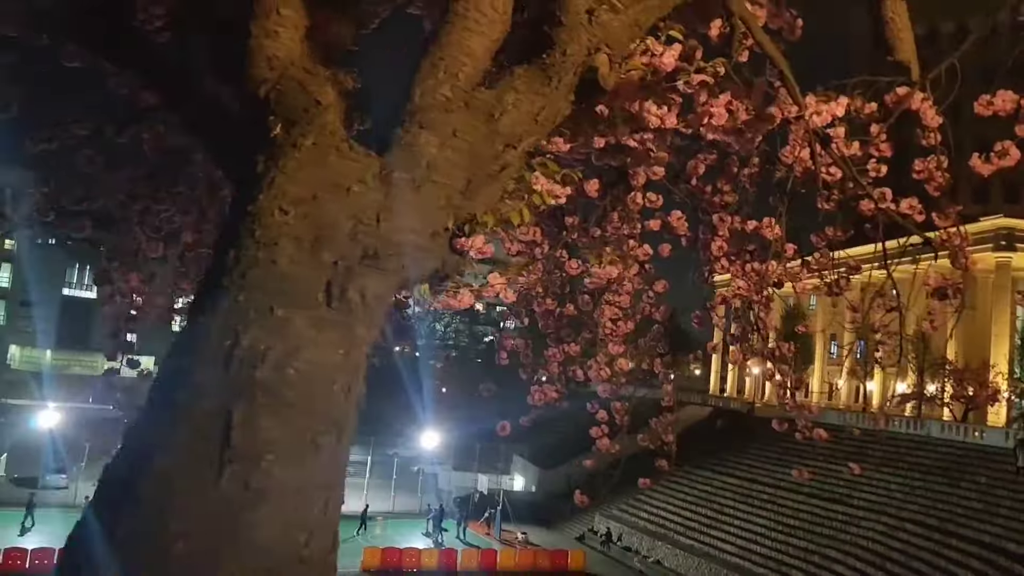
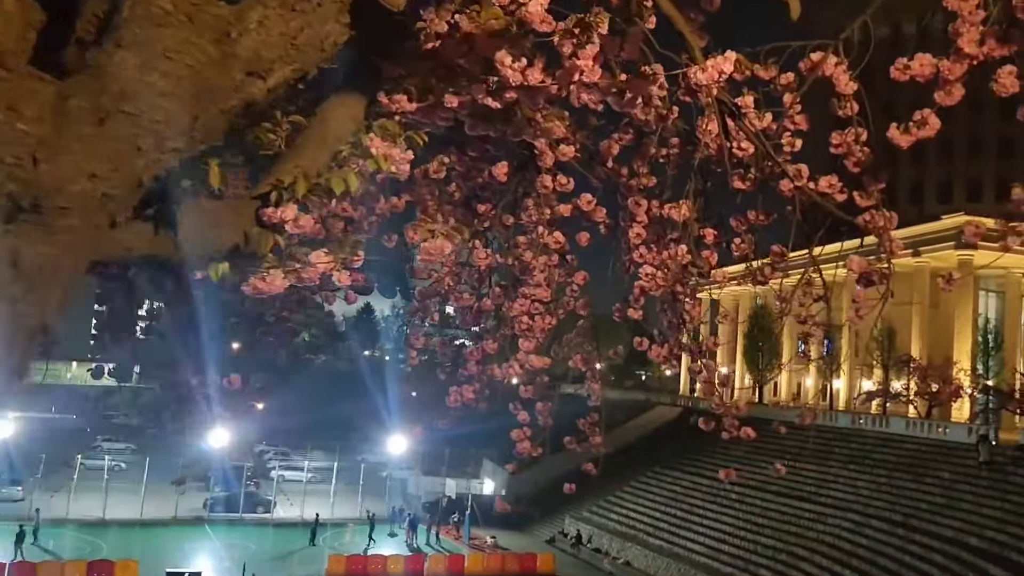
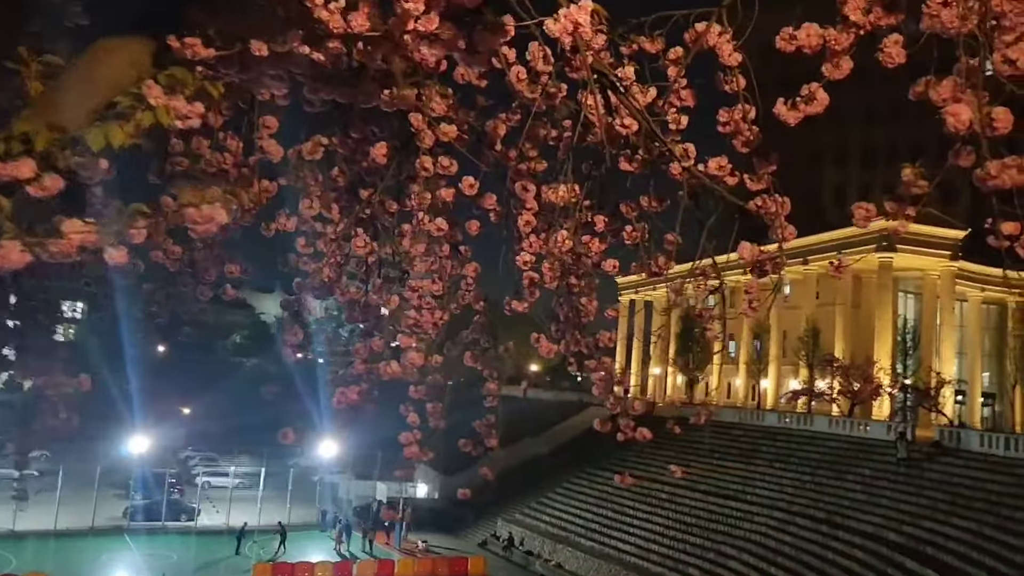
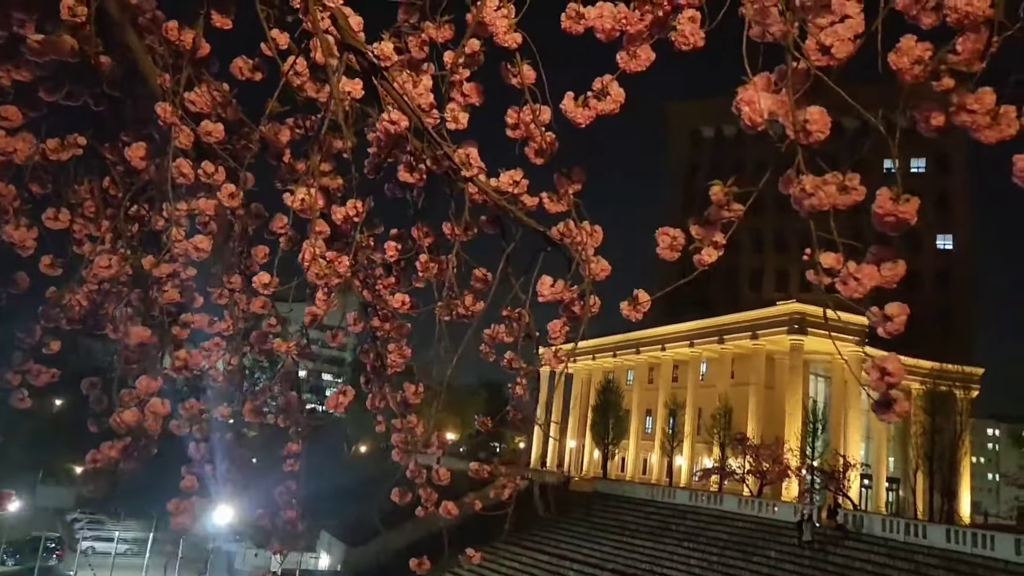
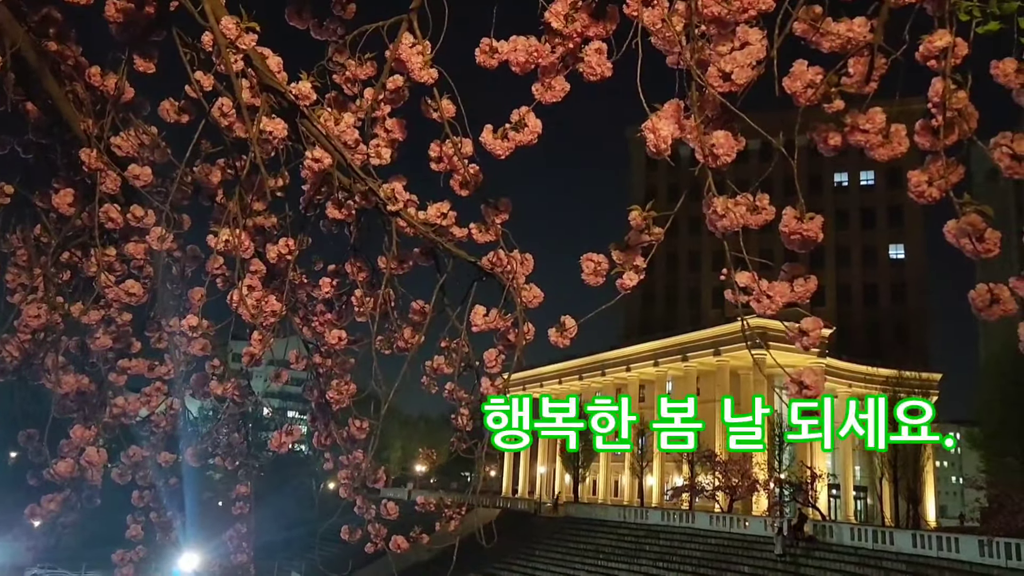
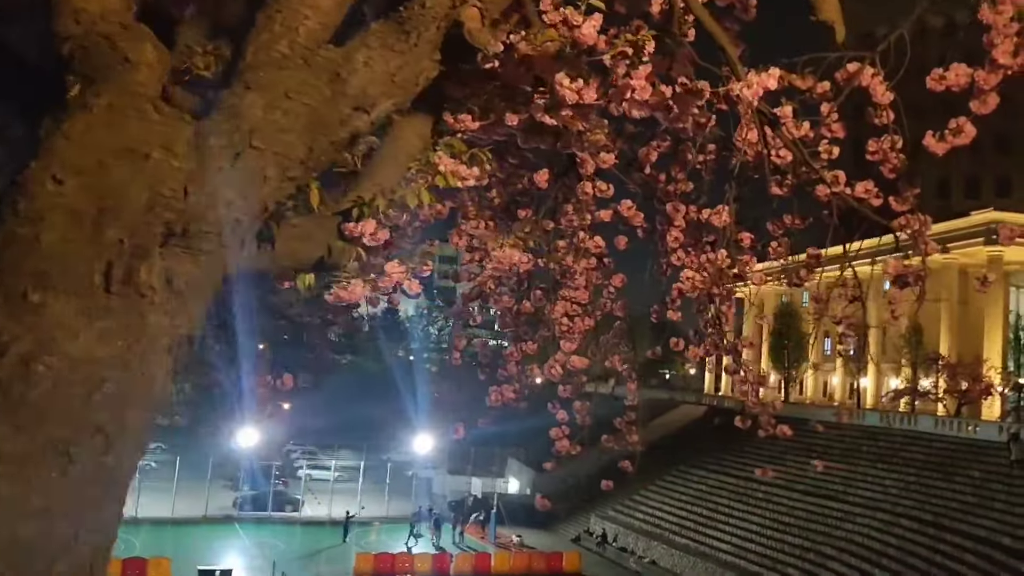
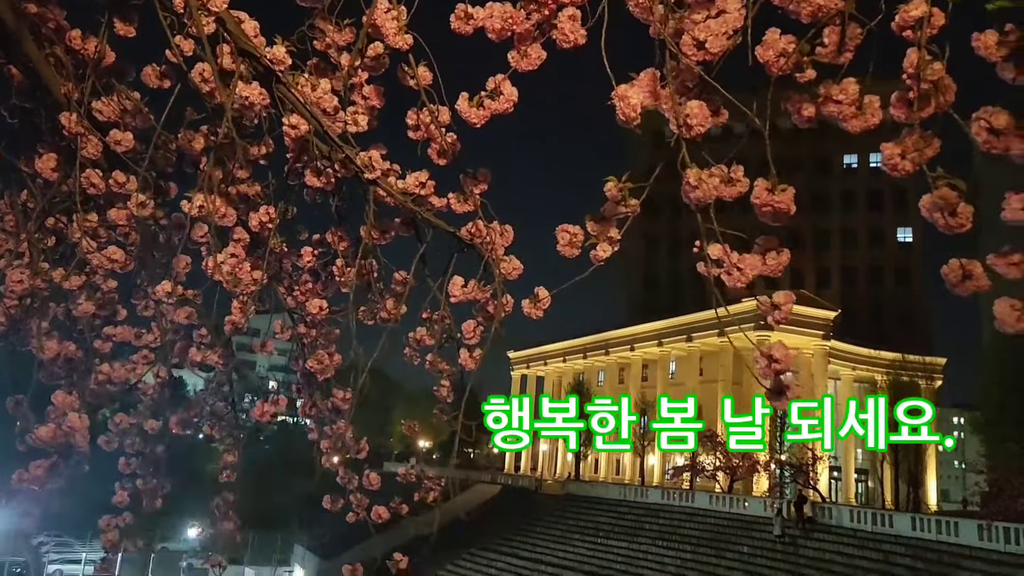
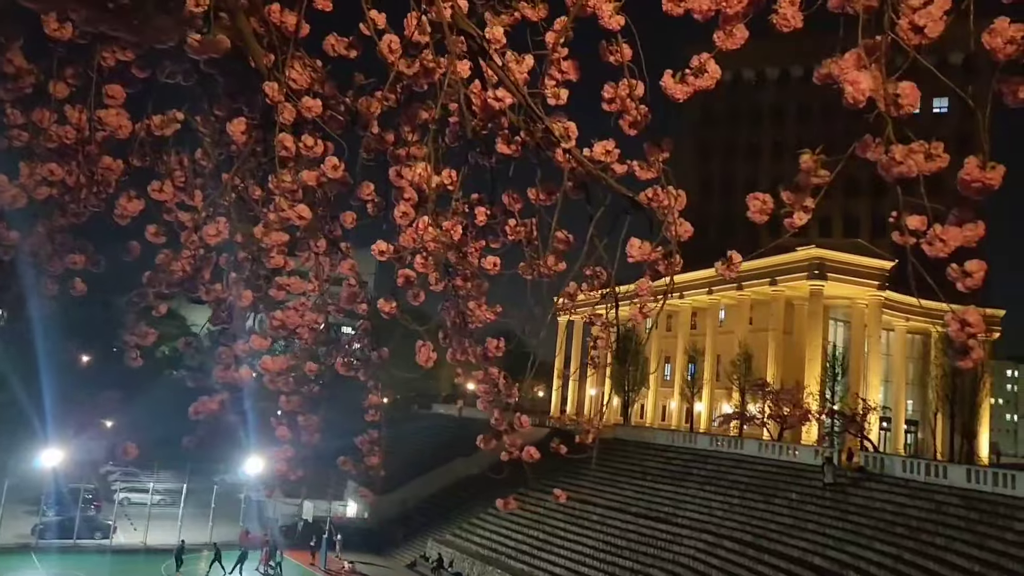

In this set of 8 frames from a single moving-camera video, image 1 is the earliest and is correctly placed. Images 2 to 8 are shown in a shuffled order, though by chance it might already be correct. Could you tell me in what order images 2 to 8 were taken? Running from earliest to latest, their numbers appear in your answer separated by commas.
6, 2, 3, 8, 4, 5, 7
